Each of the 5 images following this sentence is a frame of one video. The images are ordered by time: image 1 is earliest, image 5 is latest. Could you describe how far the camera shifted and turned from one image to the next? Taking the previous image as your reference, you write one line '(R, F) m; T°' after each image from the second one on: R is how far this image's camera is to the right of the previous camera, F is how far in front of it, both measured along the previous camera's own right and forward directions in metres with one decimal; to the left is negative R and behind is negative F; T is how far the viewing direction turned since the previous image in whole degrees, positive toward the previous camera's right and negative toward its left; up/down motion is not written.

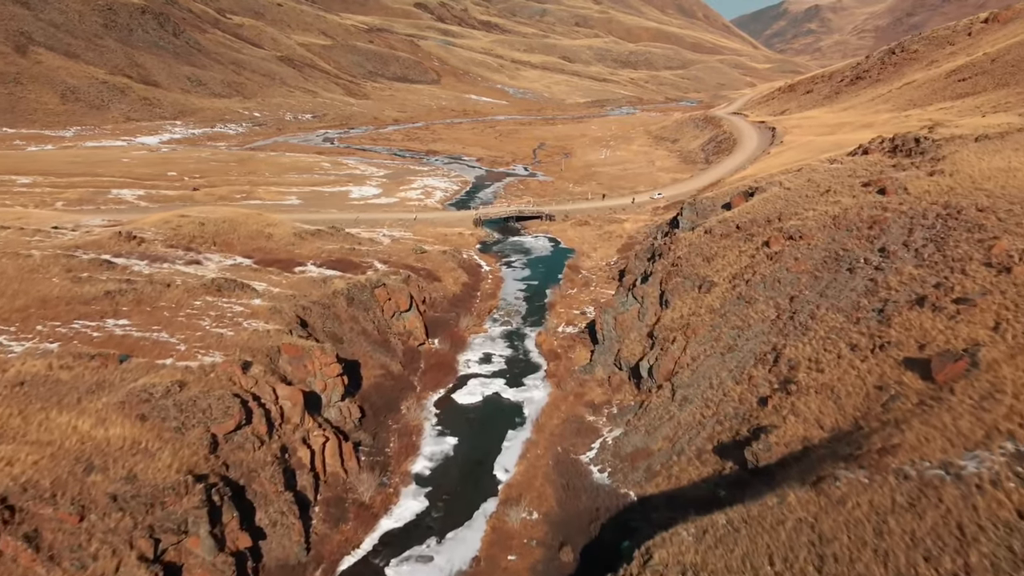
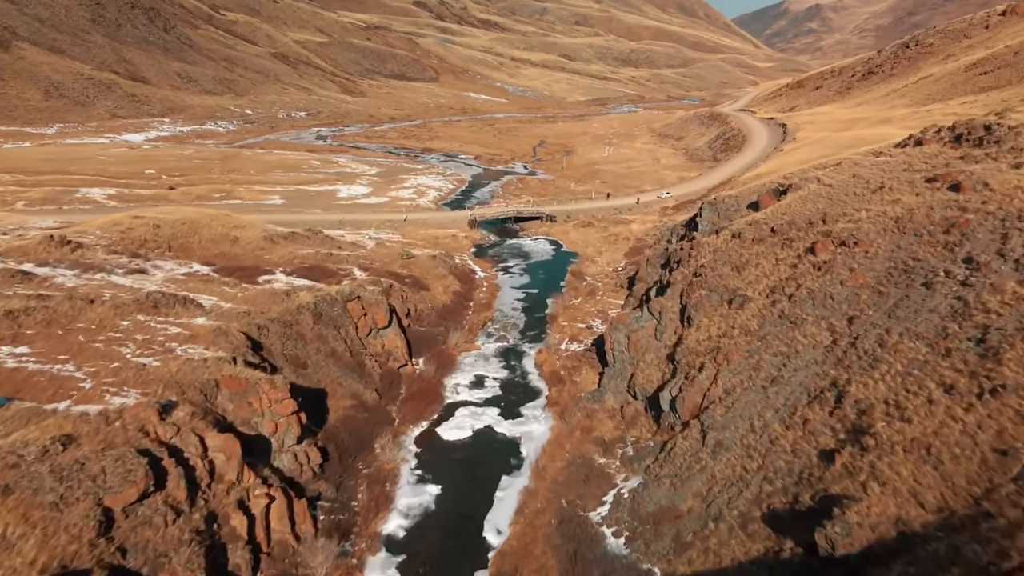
(+0.2, +5.5) m; 0°
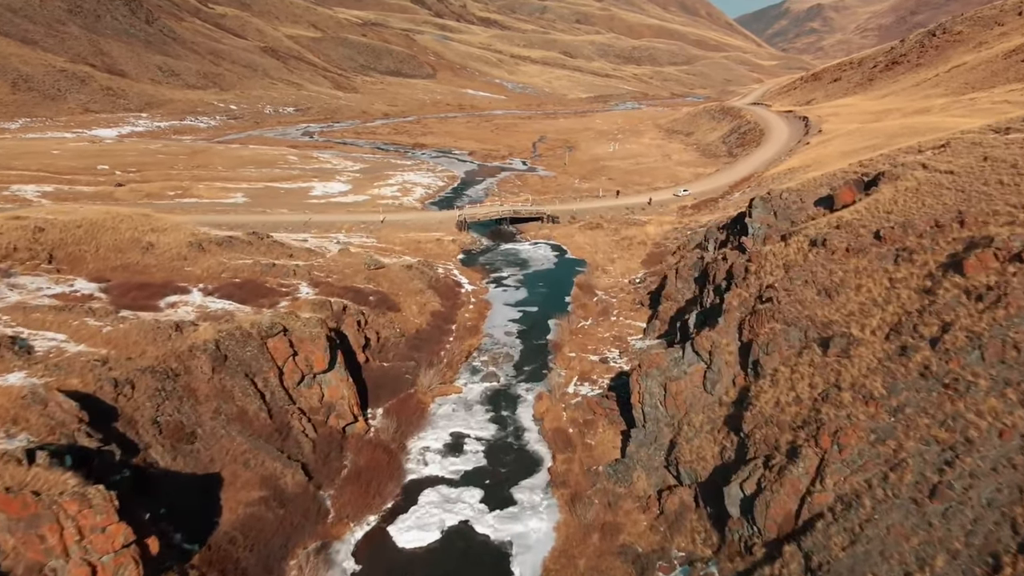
(+0.4, +9.7) m; 0°
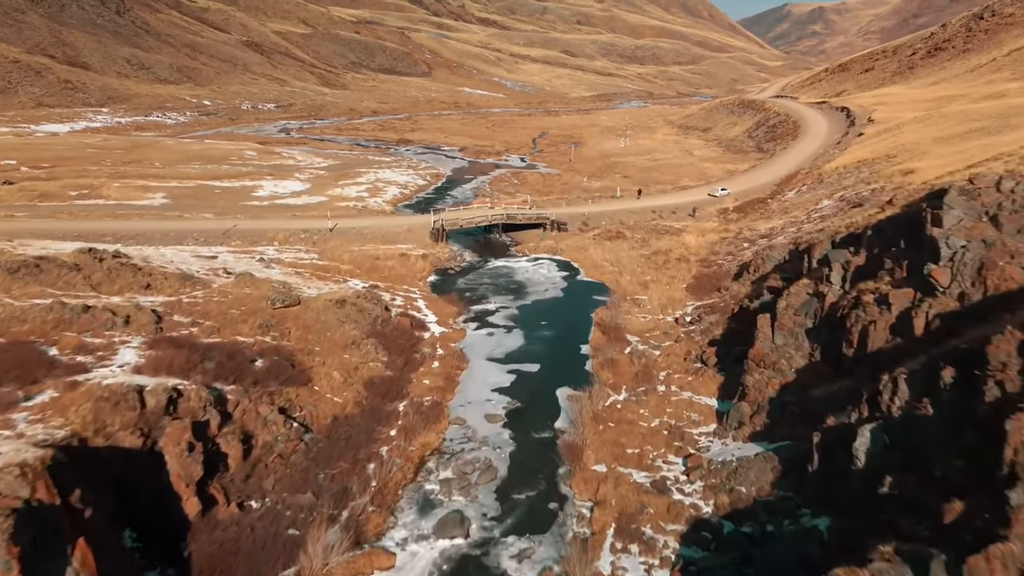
(+0.5, +14.6) m; 0°
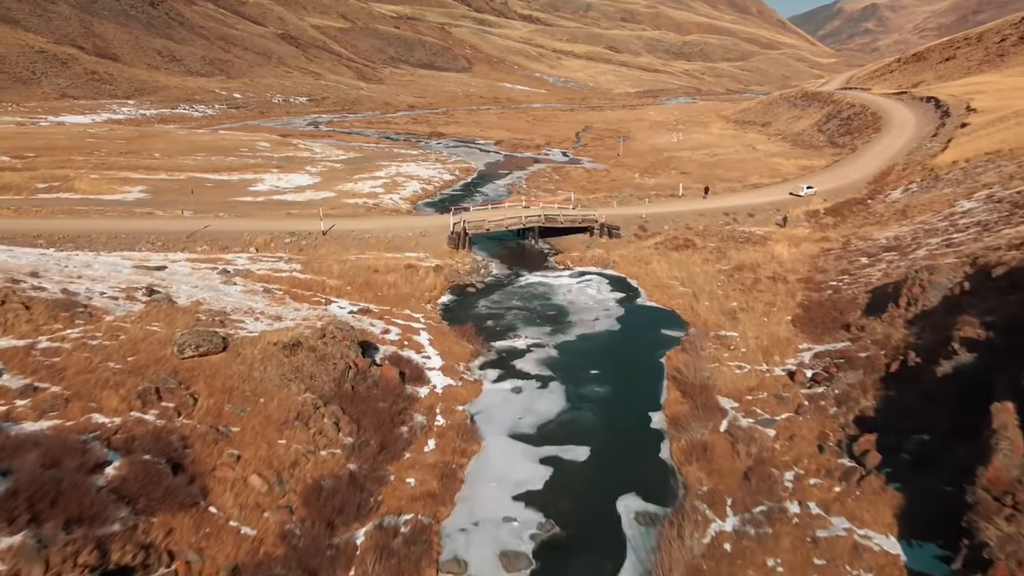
(0.0, +9.3) m; -3°
